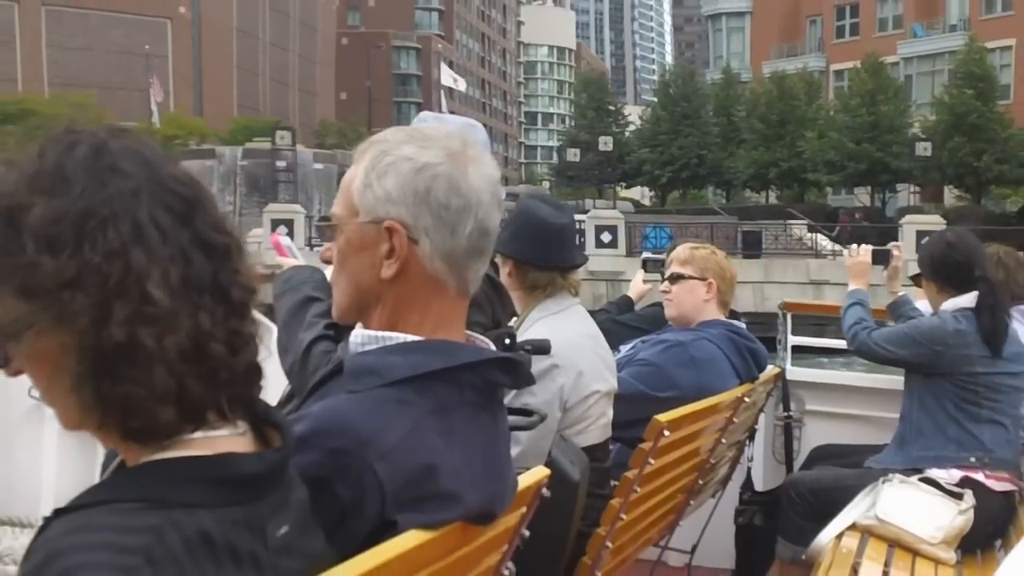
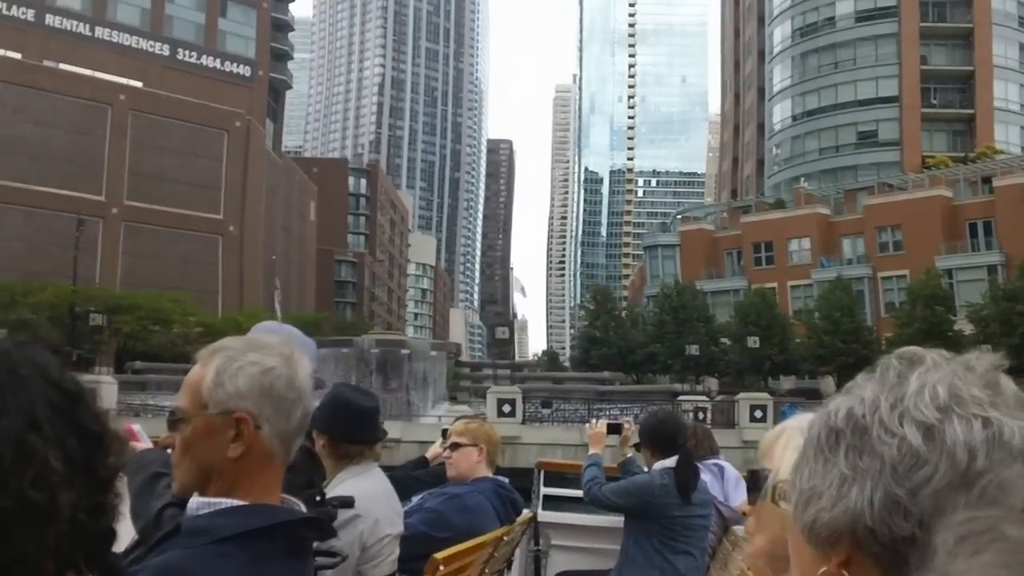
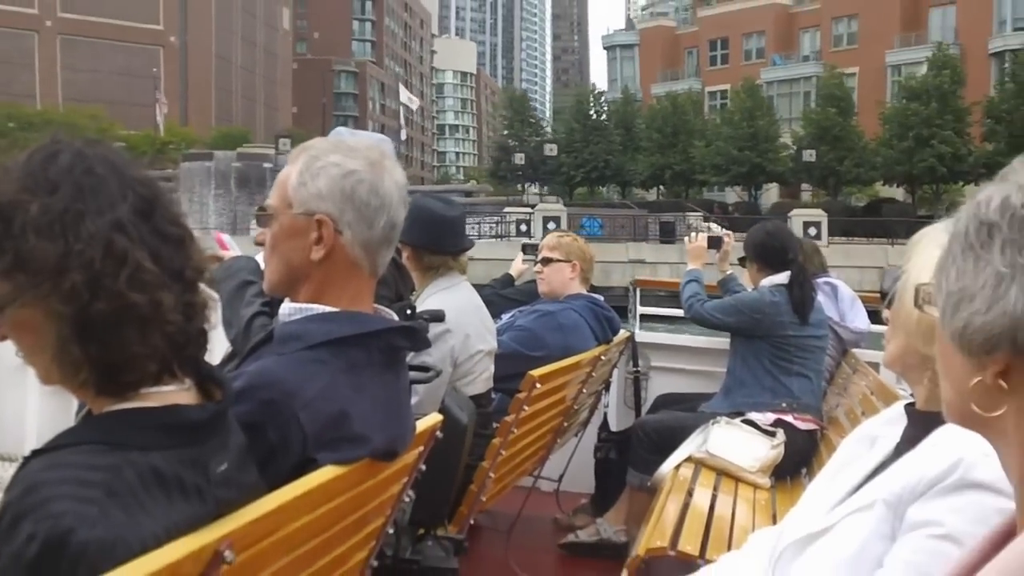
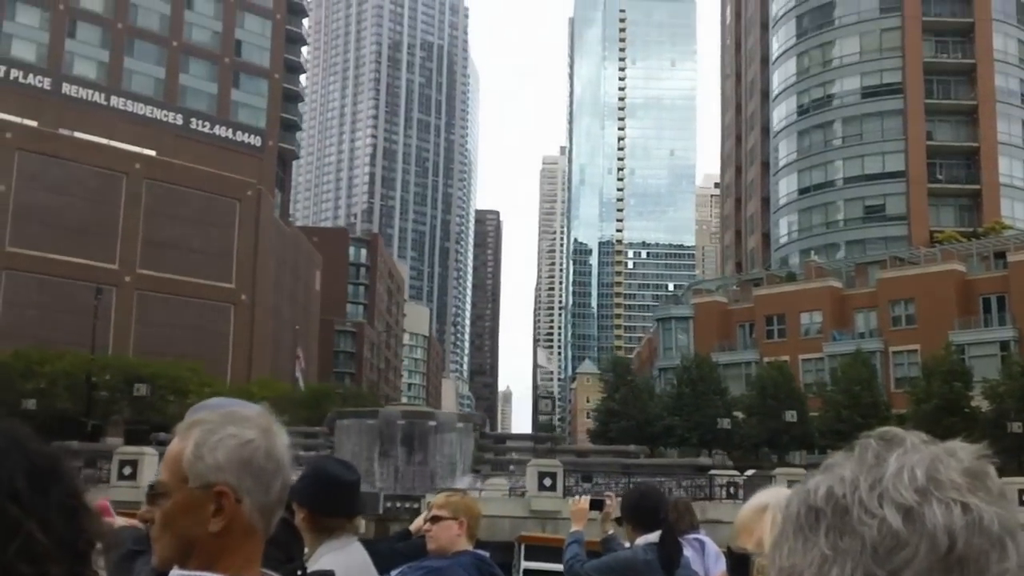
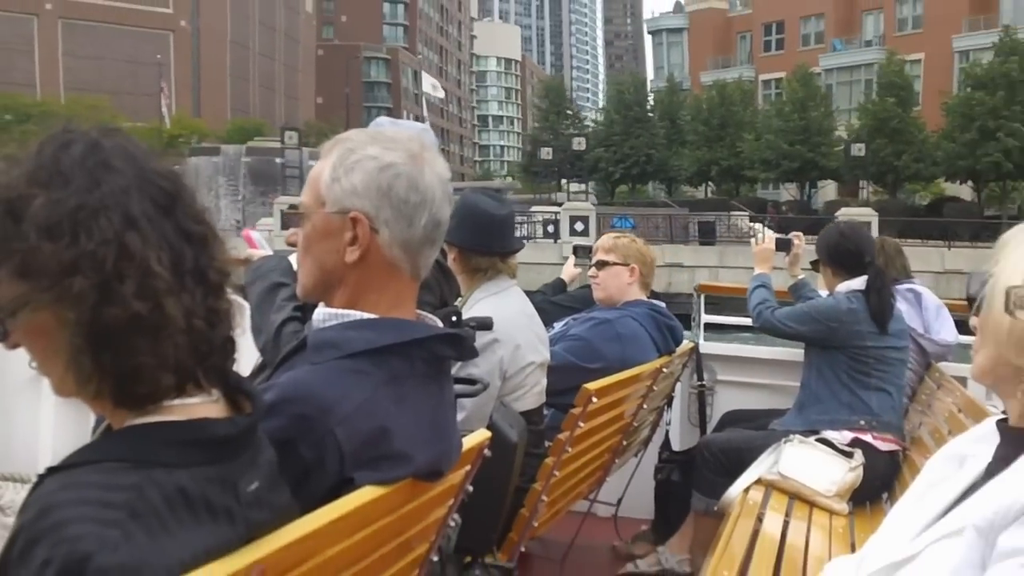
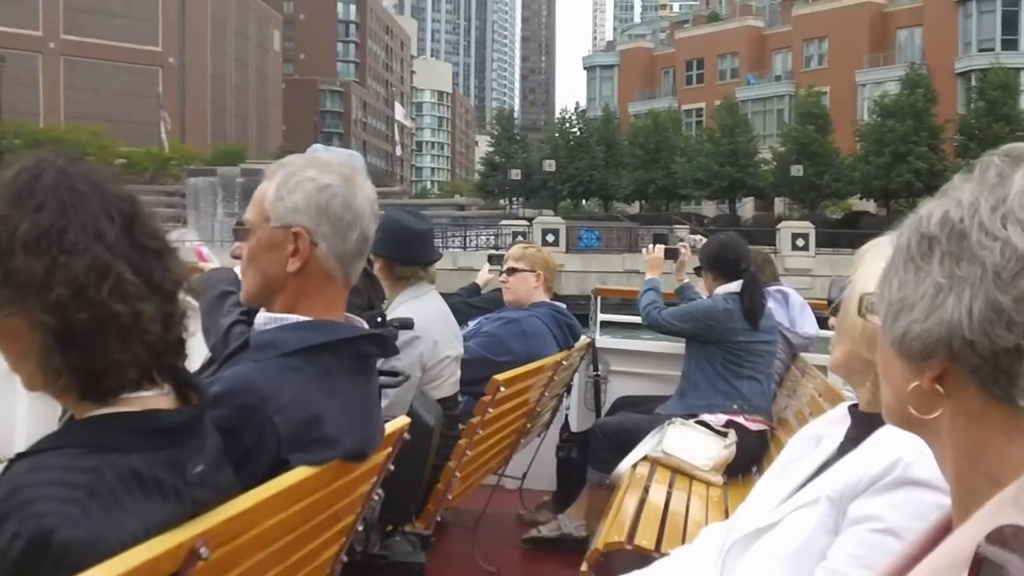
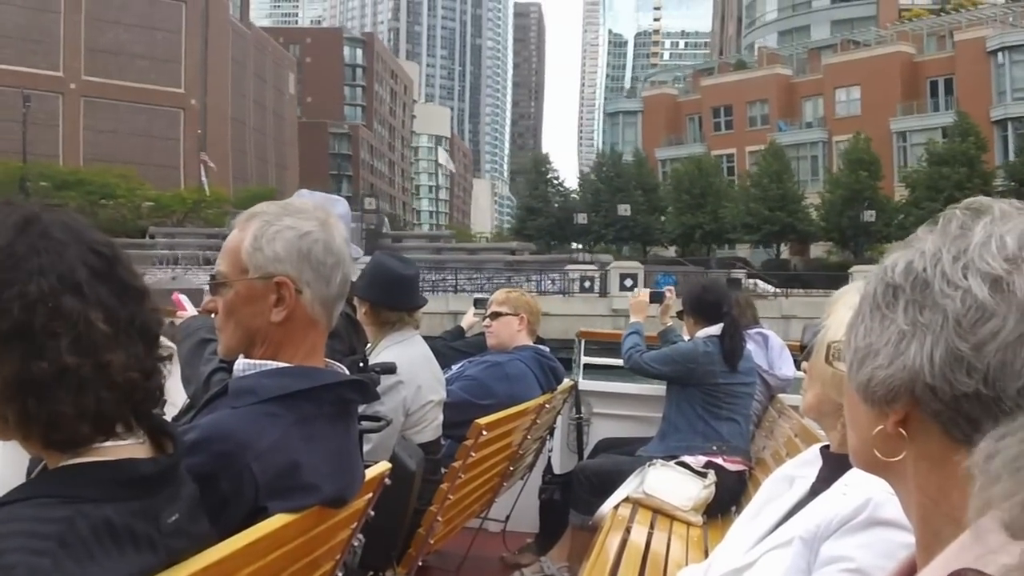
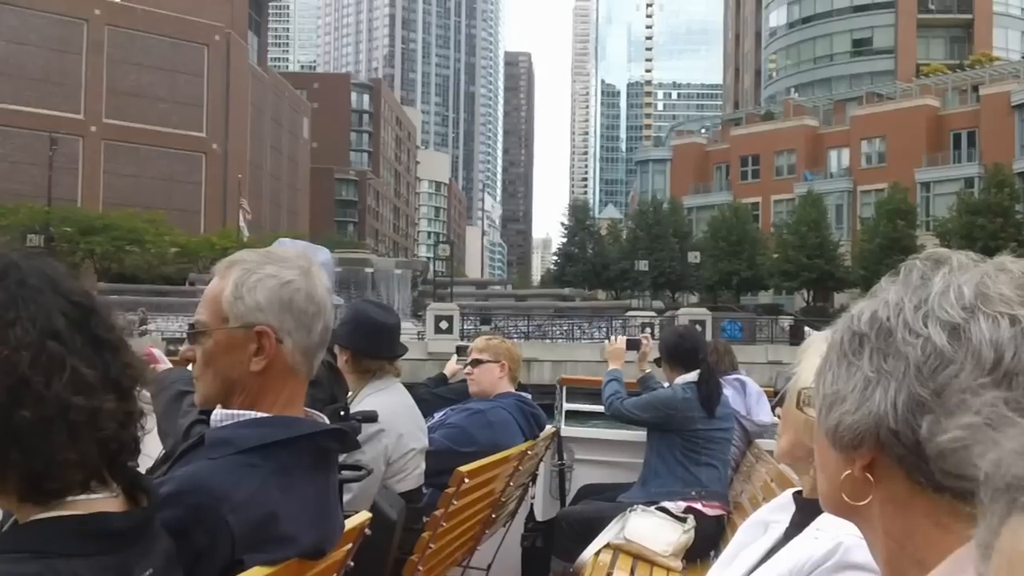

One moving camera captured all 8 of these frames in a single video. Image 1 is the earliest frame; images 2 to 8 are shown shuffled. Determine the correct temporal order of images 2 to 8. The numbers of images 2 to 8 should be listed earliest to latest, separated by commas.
5, 3, 6, 7, 8, 2, 4
